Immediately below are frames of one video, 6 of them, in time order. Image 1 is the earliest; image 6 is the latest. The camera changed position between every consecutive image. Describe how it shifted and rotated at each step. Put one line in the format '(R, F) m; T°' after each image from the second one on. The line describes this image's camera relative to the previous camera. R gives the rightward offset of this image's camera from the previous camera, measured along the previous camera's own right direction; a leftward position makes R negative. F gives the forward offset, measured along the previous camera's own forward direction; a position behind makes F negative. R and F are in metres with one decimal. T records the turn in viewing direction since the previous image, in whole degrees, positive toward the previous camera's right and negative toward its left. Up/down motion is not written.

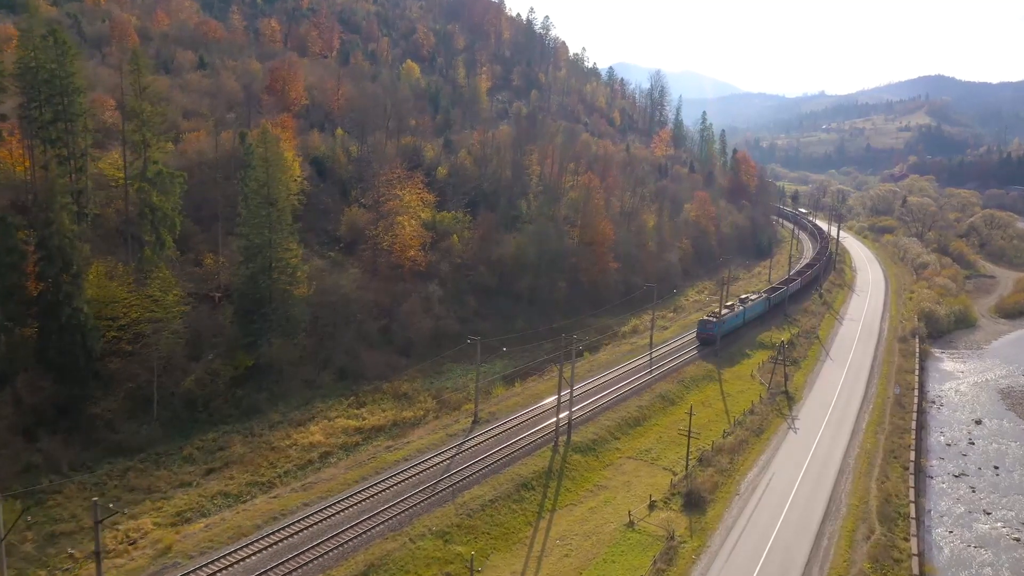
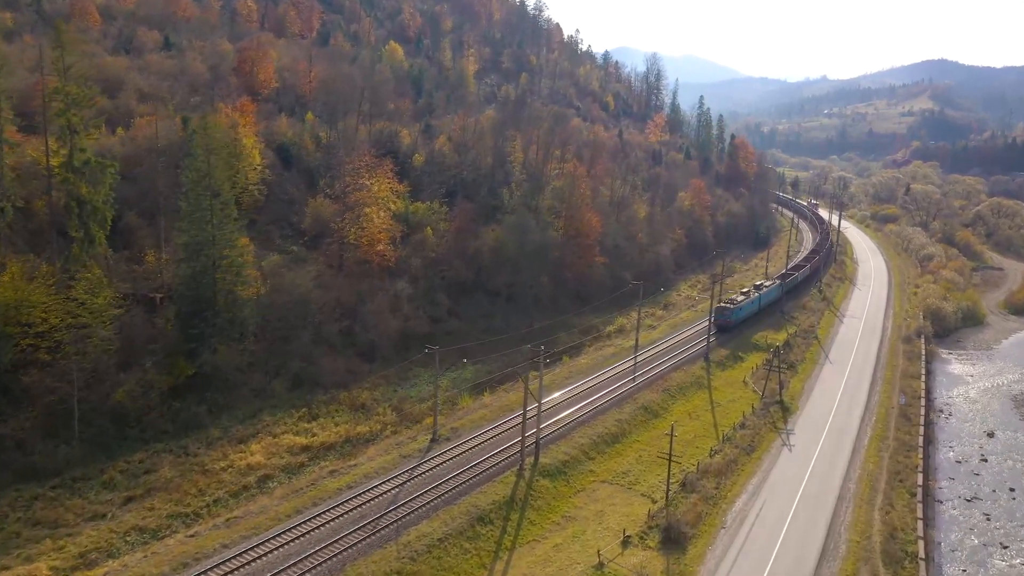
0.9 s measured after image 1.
(+2.2, +4.3) m; 0°
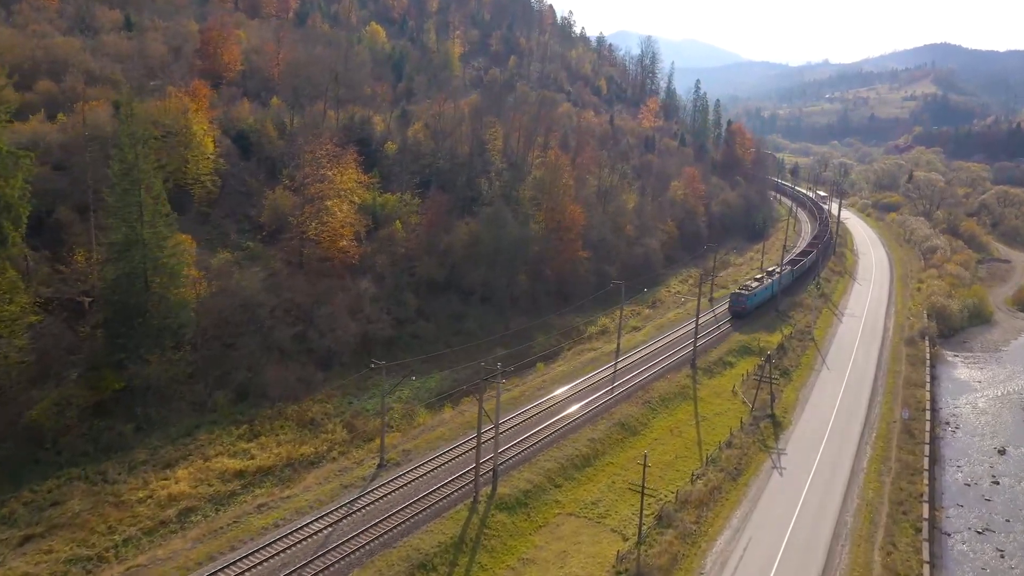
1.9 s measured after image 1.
(+2.2, +4.2) m; 0°
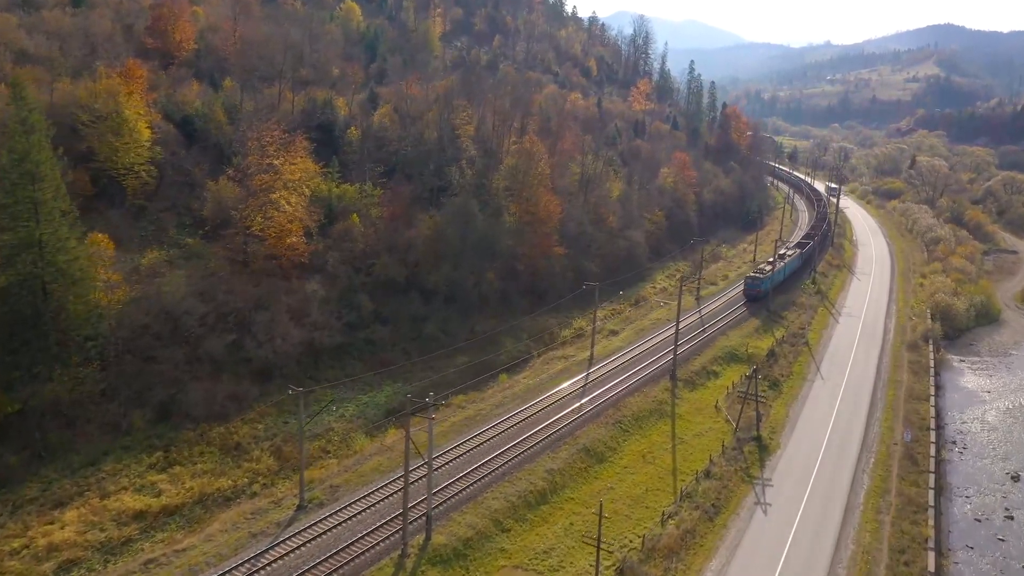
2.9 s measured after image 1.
(+2.6, +4.8) m; 0°
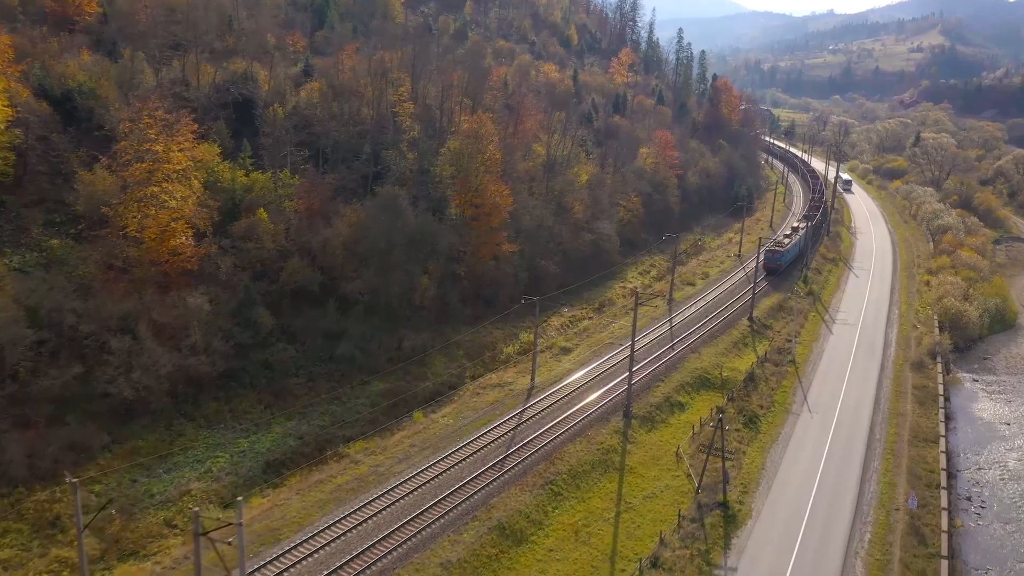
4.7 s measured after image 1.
(+4.4, +8.0) m; 0°
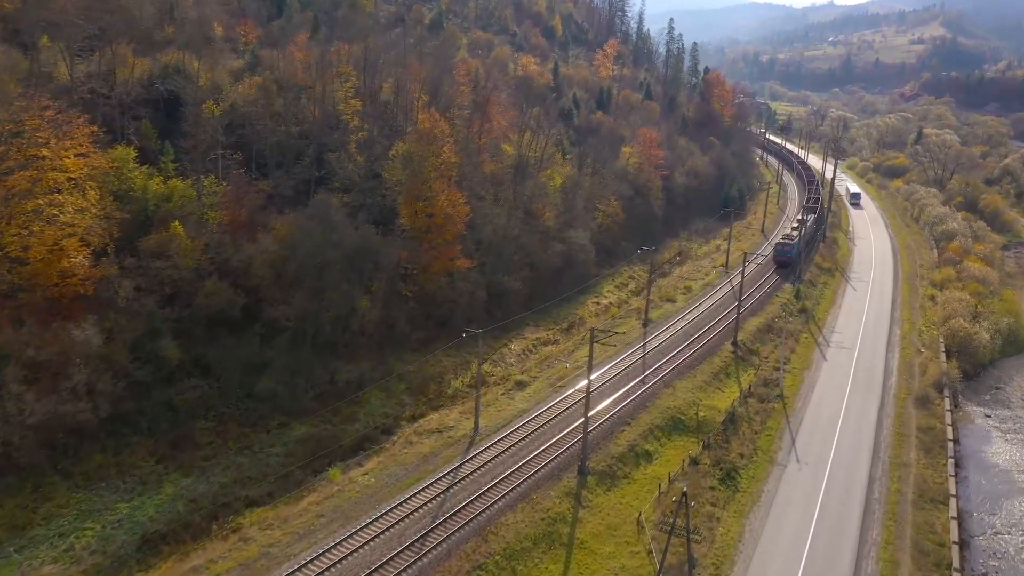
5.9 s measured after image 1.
(+3.0, +5.4) m; 0°
